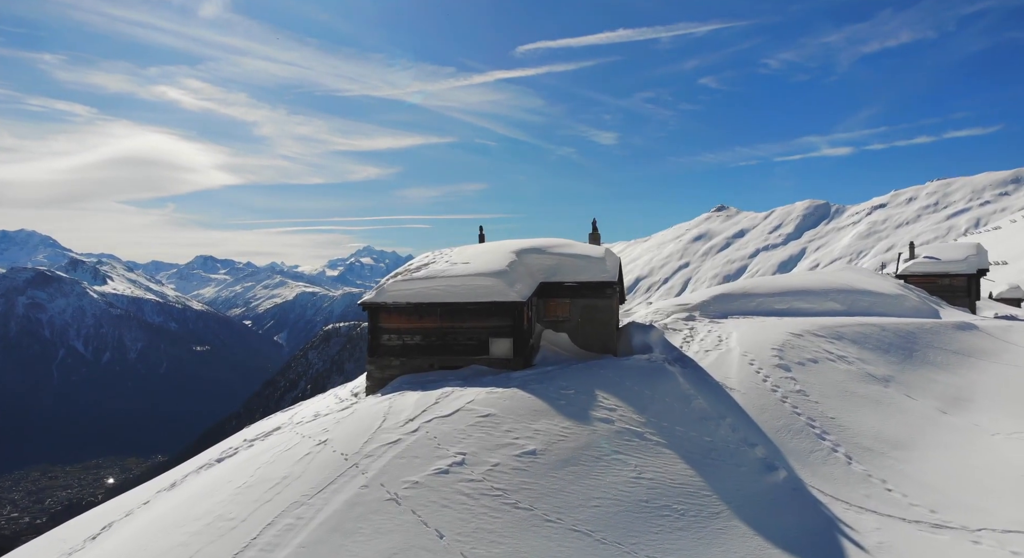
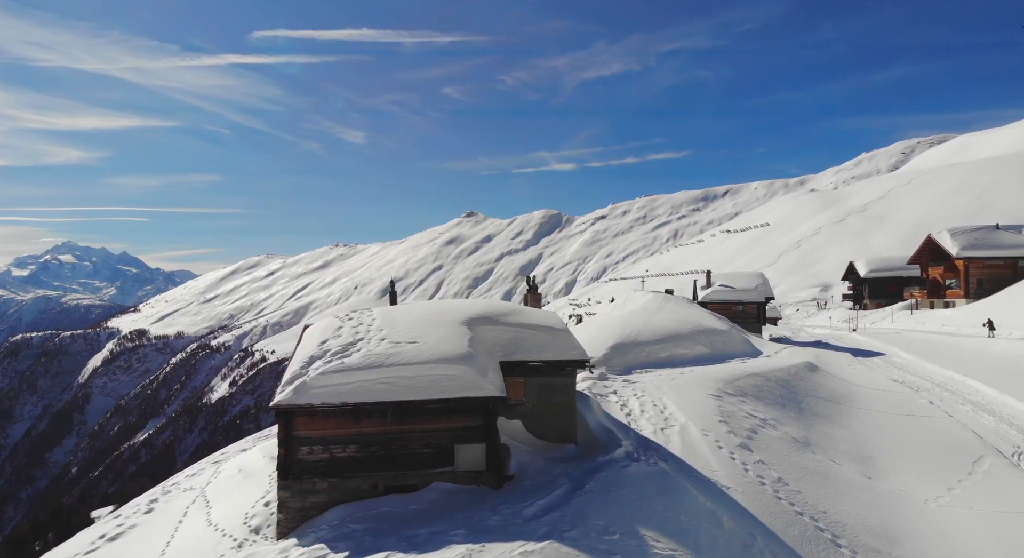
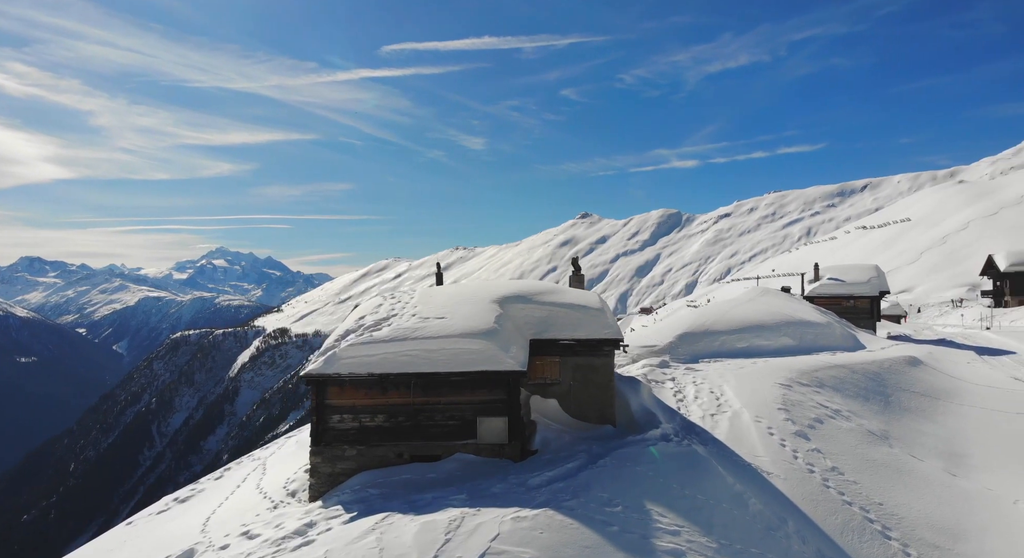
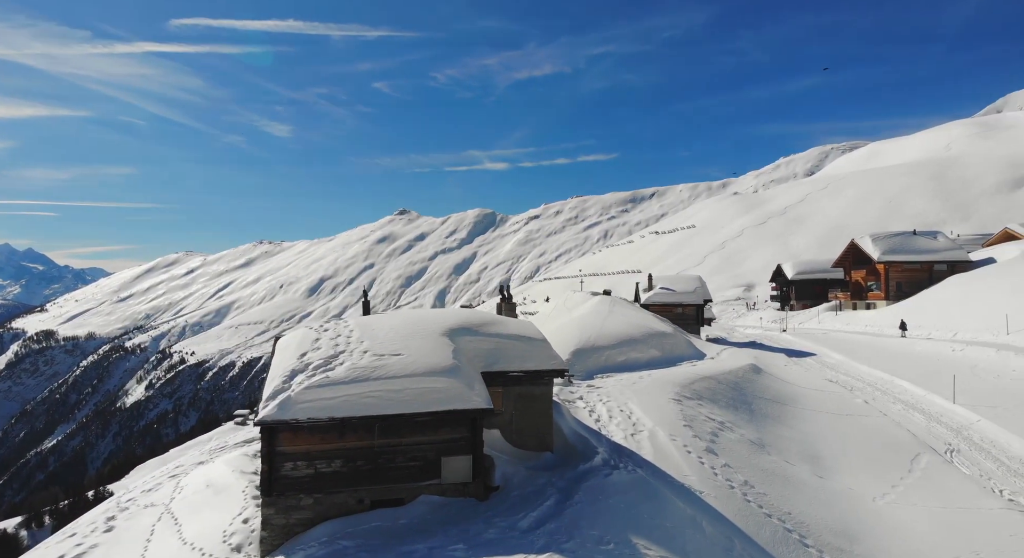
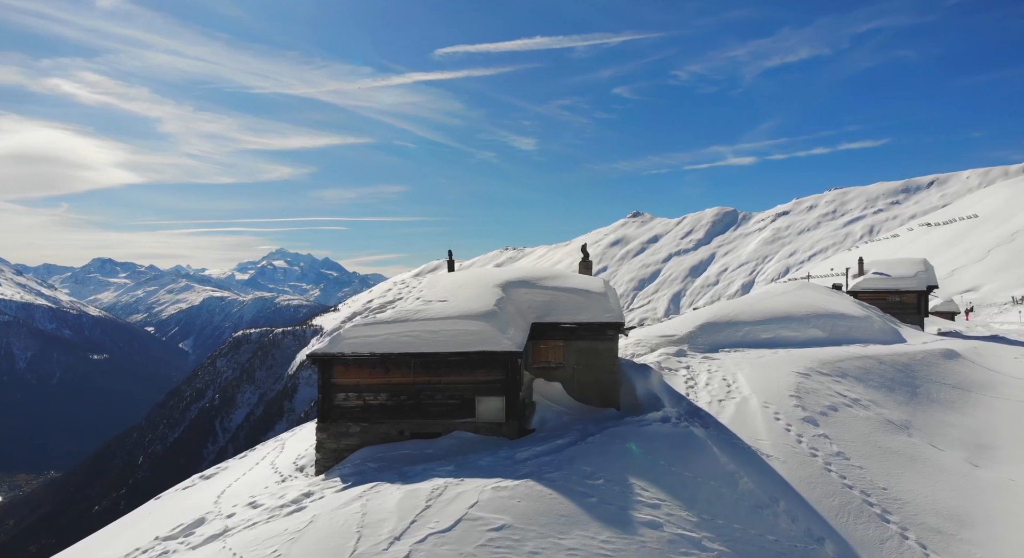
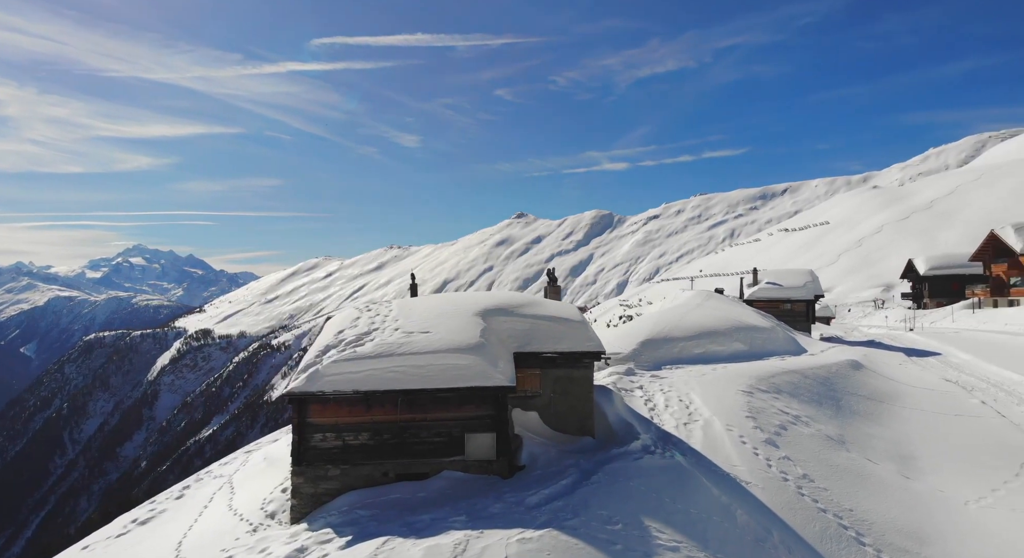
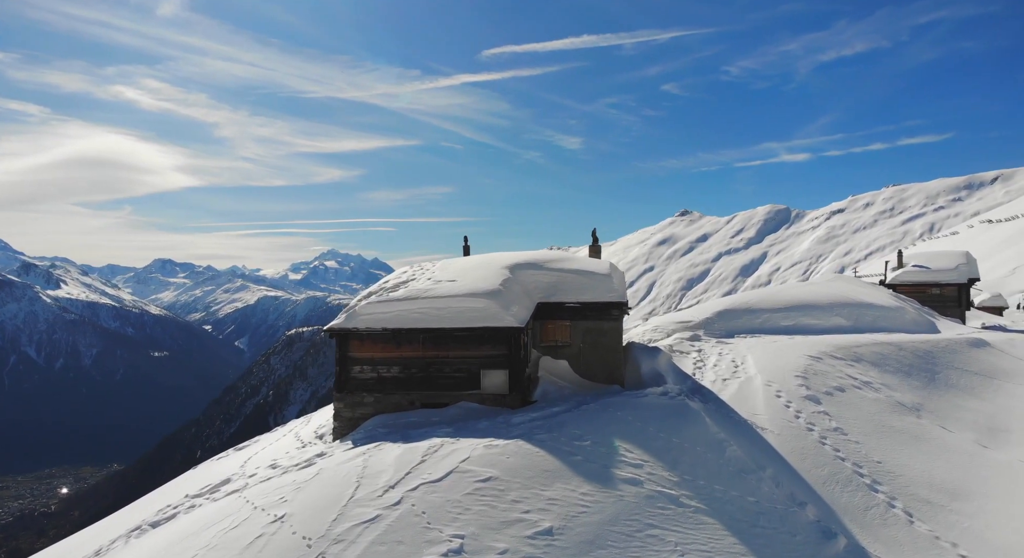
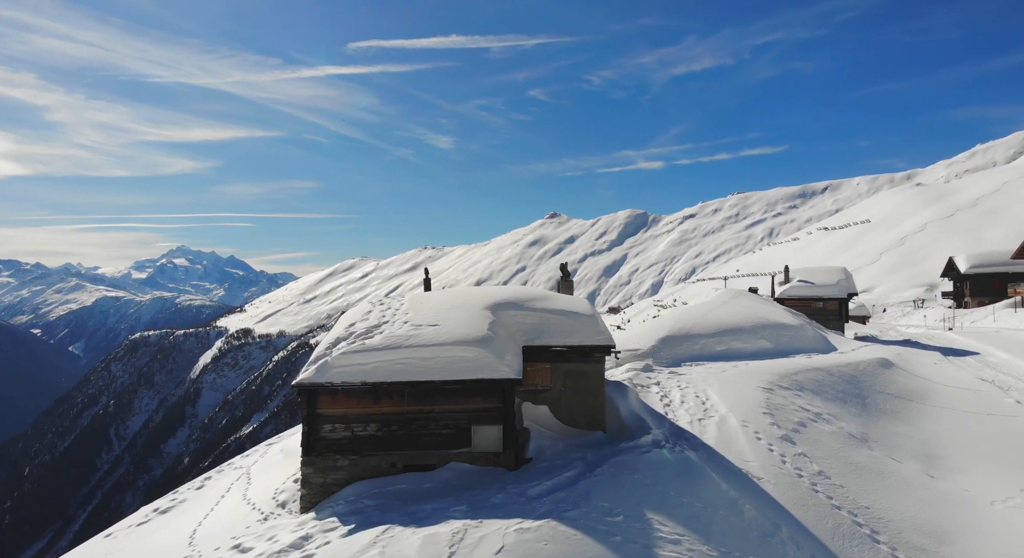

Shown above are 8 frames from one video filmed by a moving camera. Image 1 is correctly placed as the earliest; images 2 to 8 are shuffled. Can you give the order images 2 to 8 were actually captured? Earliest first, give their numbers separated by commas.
7, 5, 3, 8, 6, 2, 4
